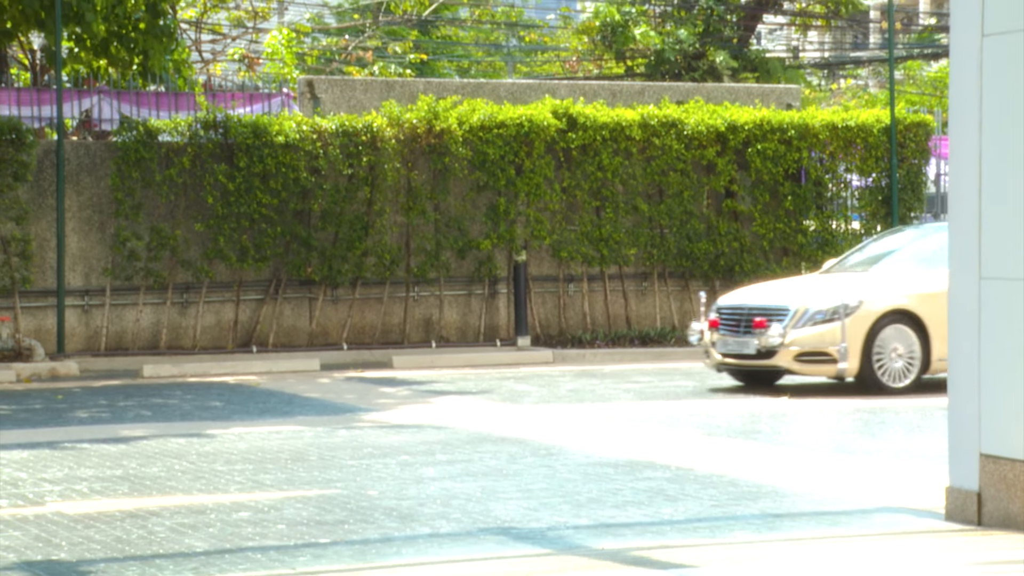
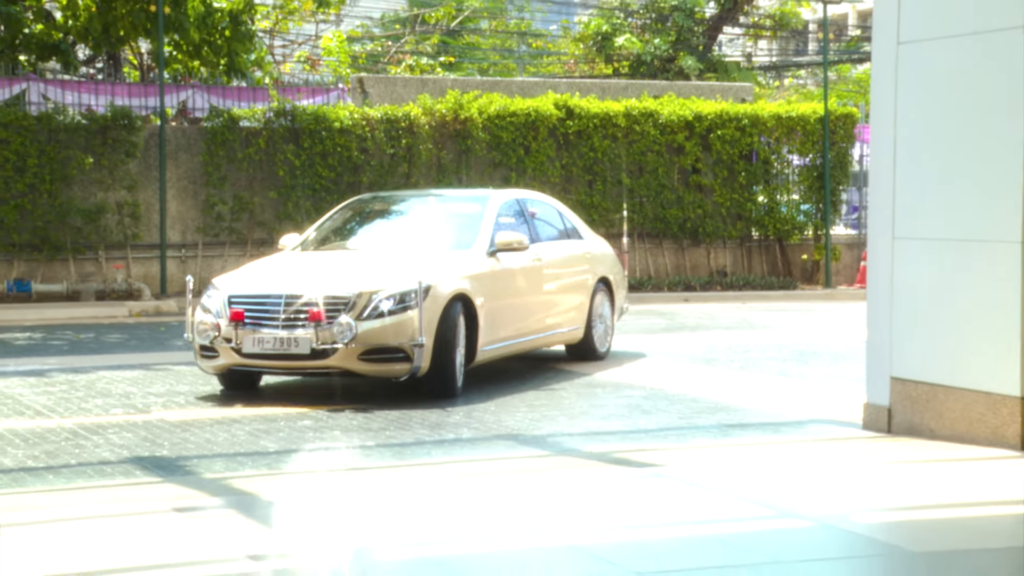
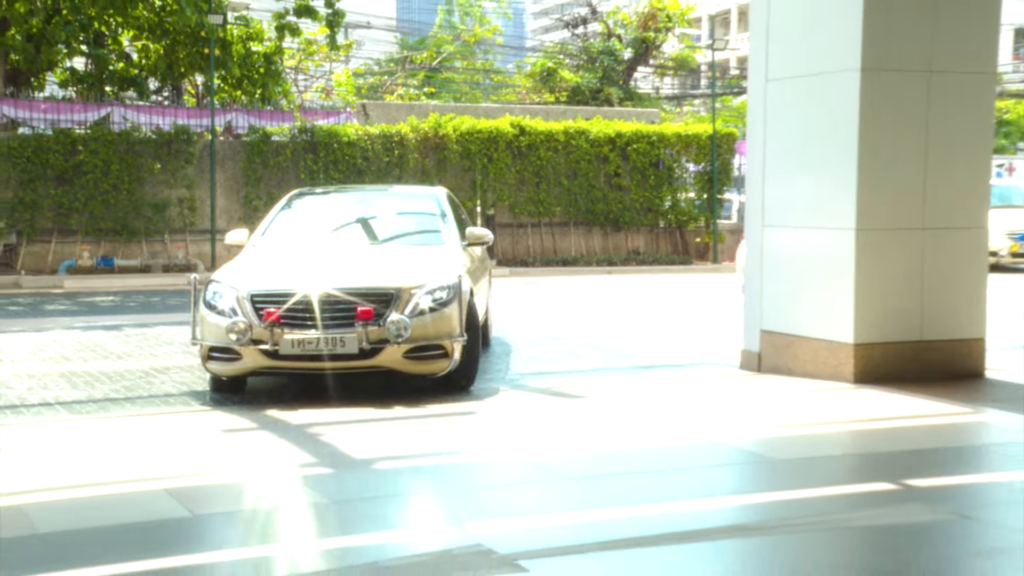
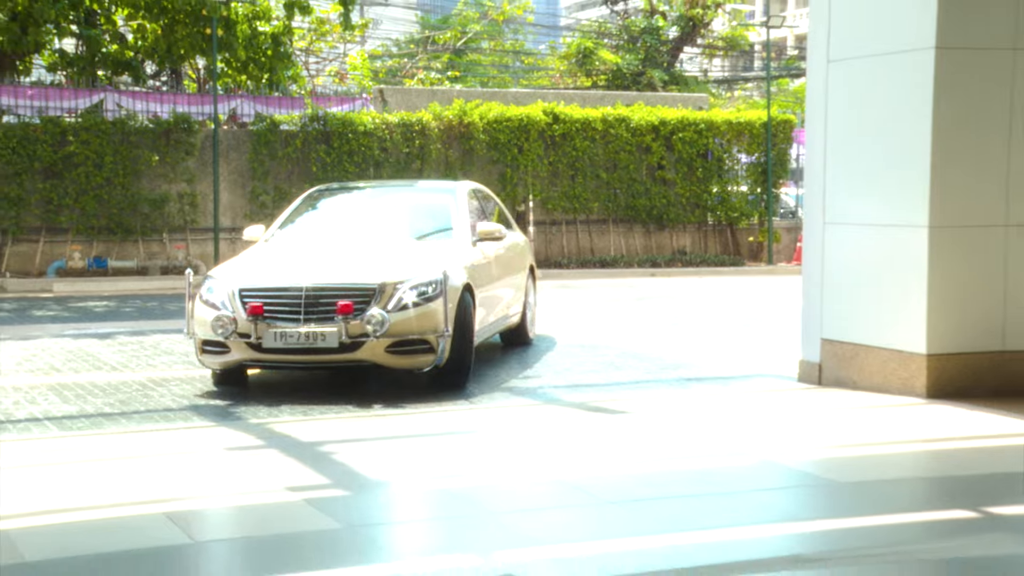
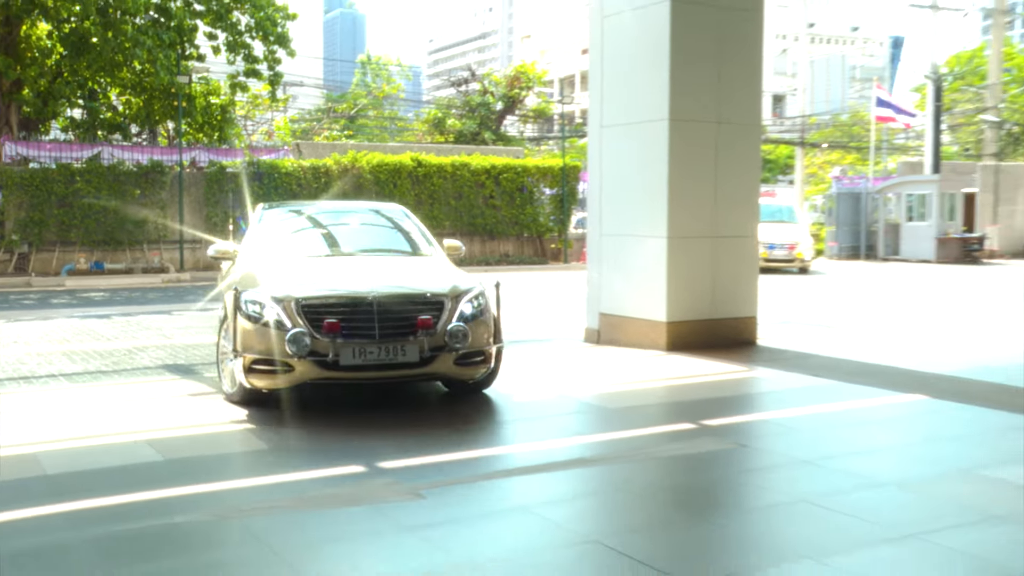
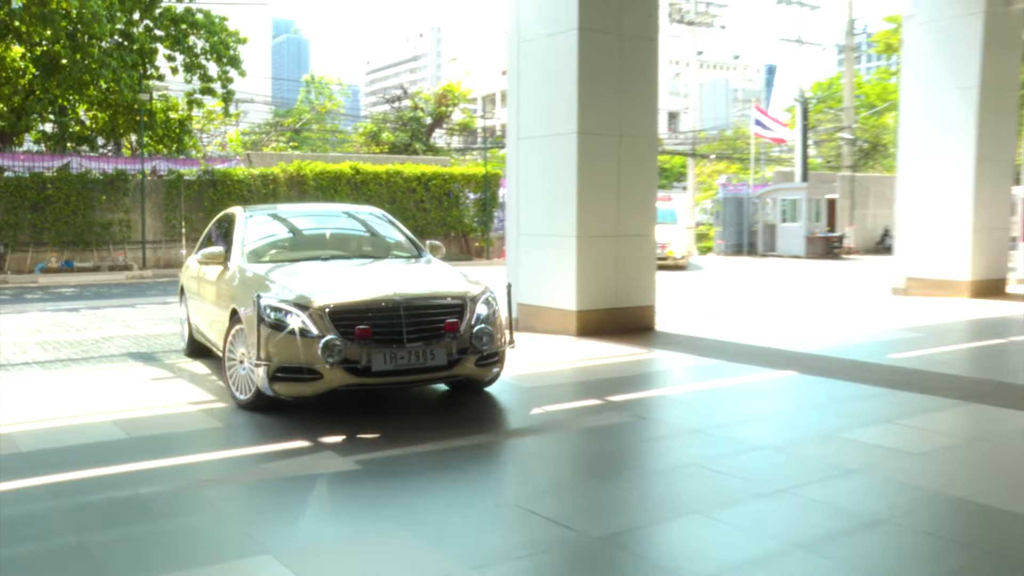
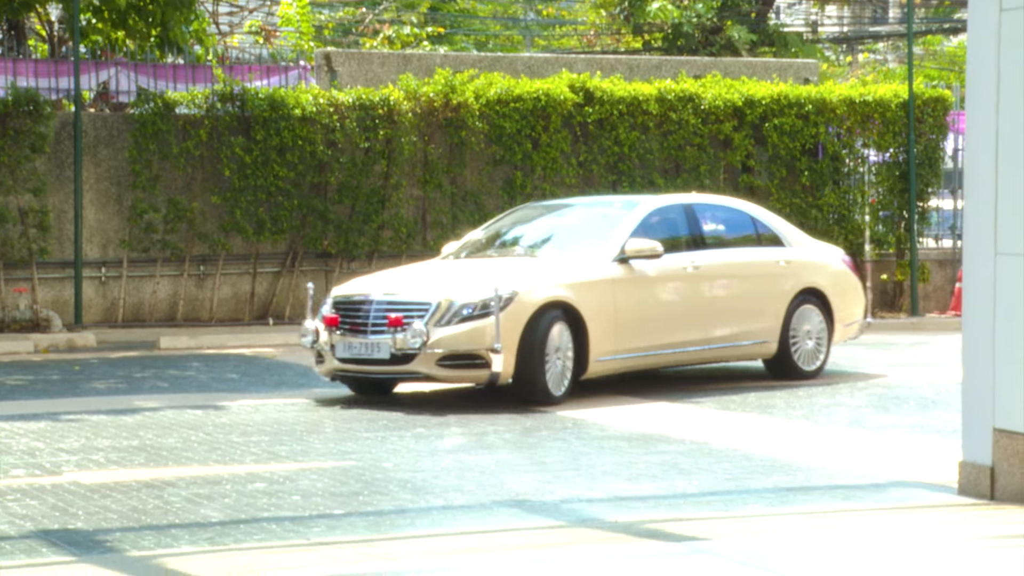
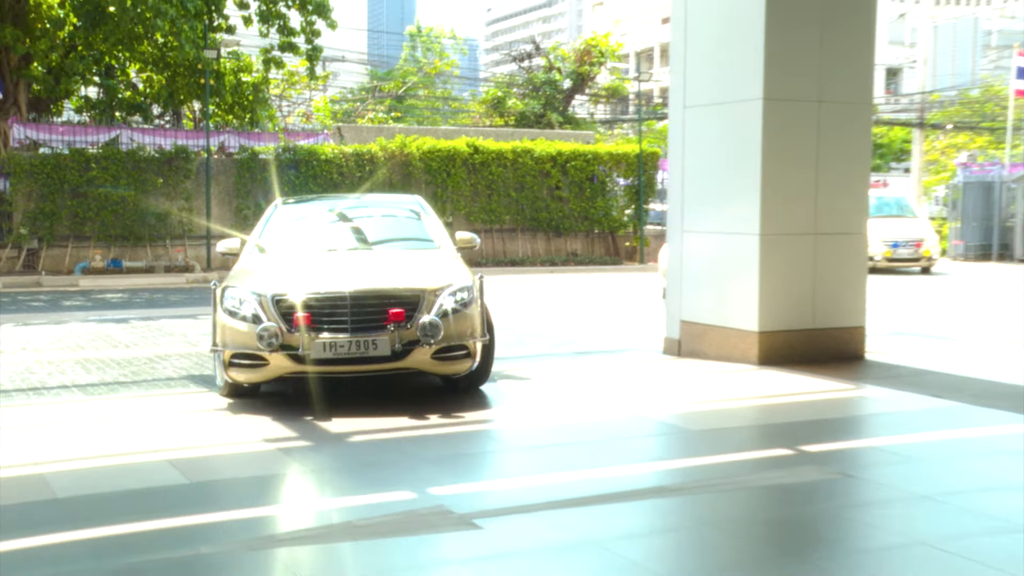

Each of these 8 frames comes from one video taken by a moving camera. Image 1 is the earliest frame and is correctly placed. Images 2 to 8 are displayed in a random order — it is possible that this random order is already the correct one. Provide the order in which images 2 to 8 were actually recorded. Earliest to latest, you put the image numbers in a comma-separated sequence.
7, 2, 4, 3, 8, 5, 6
